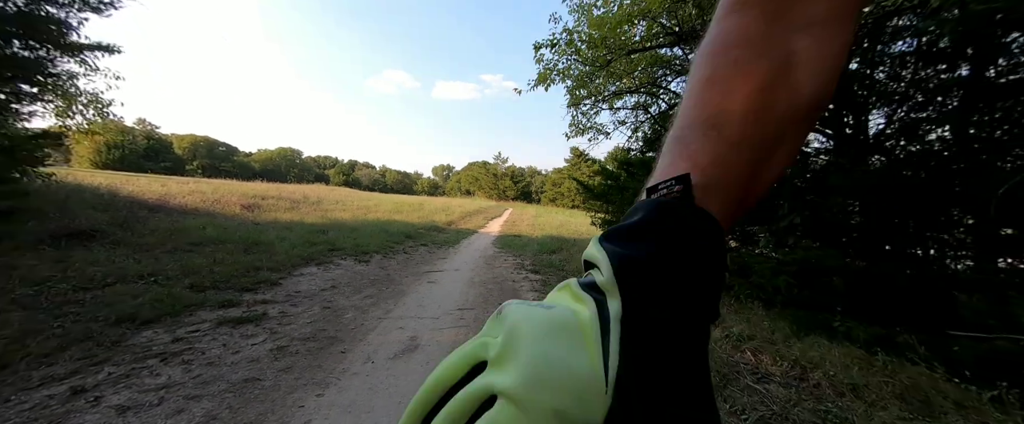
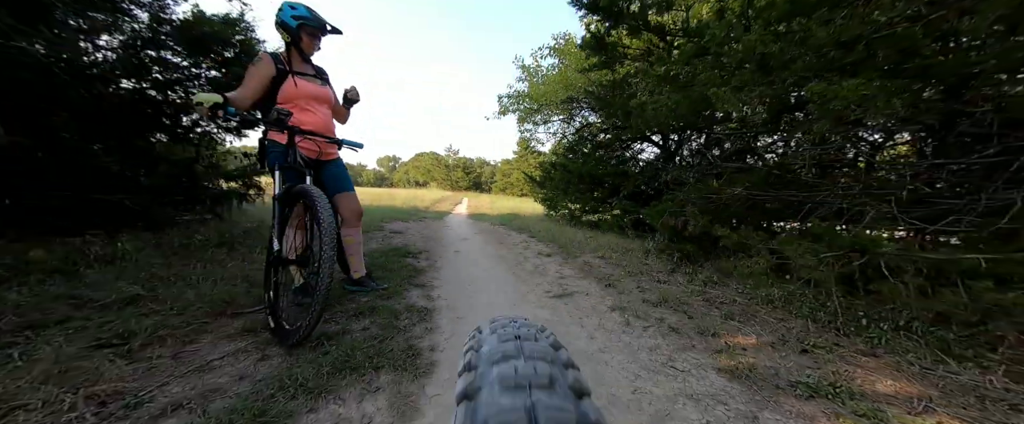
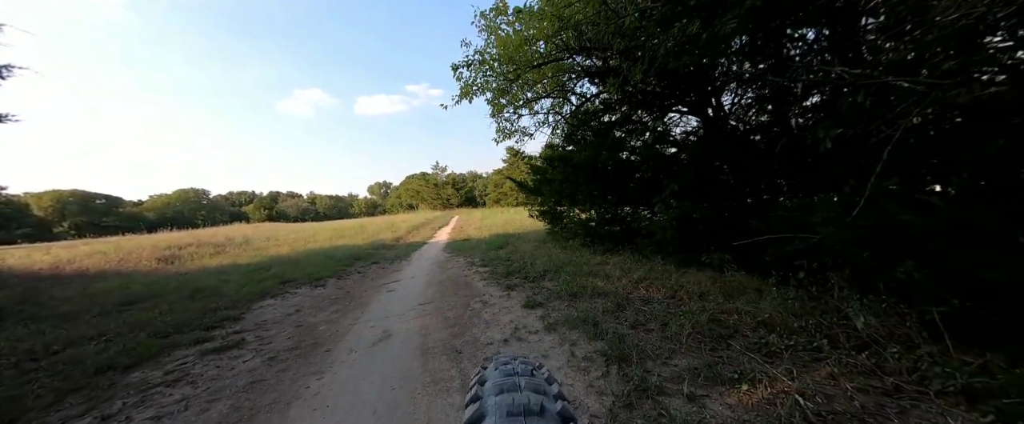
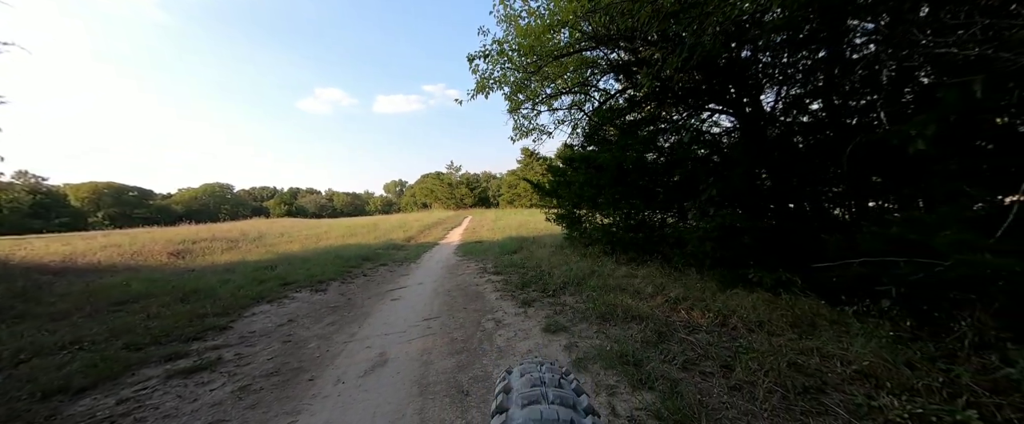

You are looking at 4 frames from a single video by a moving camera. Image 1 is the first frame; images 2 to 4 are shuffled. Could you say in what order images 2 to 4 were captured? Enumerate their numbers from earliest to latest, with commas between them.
4, 3, 2
